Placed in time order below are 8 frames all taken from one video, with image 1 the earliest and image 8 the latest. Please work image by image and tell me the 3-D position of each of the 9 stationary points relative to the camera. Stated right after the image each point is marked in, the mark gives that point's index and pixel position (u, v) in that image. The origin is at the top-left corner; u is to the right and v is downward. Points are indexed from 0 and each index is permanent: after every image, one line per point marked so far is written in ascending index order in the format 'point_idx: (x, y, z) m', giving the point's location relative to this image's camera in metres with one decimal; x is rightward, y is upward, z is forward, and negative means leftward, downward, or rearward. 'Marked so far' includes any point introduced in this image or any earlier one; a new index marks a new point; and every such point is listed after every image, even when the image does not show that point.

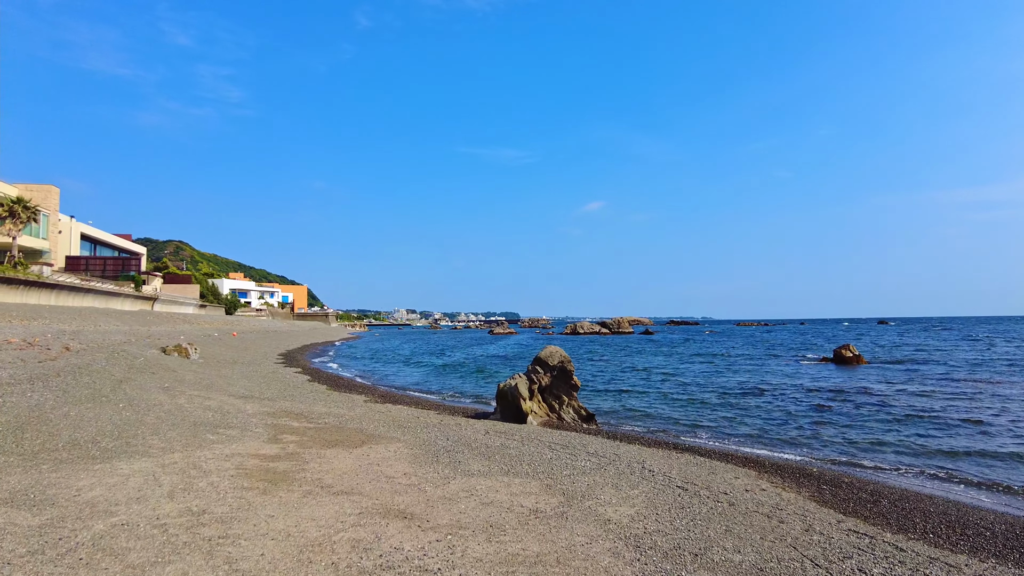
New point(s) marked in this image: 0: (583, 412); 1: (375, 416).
0: (+2.4, -4.4, +19.1) m
1: (-4.3, -4.1, +17.3) m
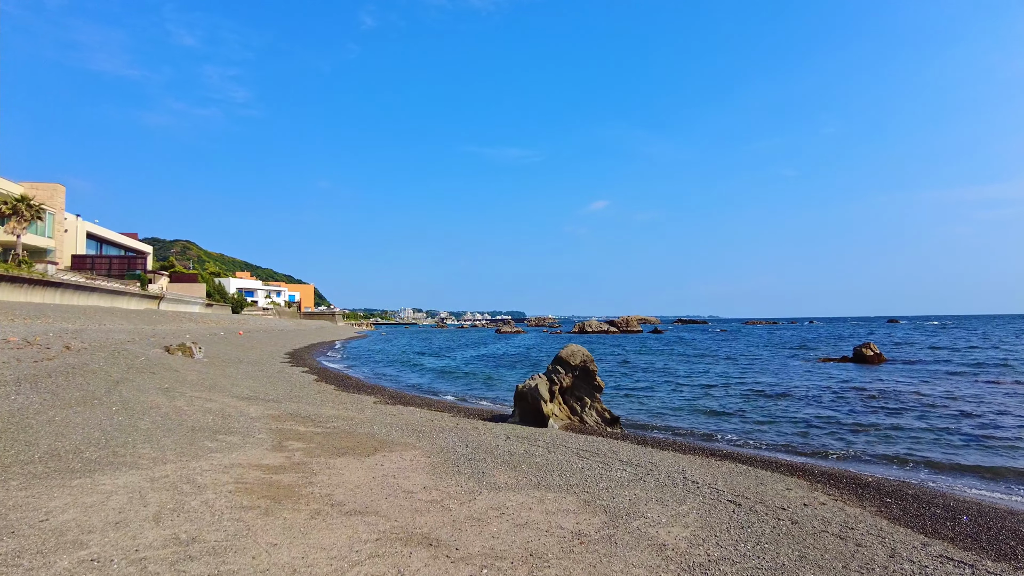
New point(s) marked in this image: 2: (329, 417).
0: (+3.0, -4.2, +18.0) m
1: (-3.7, -3.9, +16.2) m
2: (-5.3, -3.8, +16.0) m
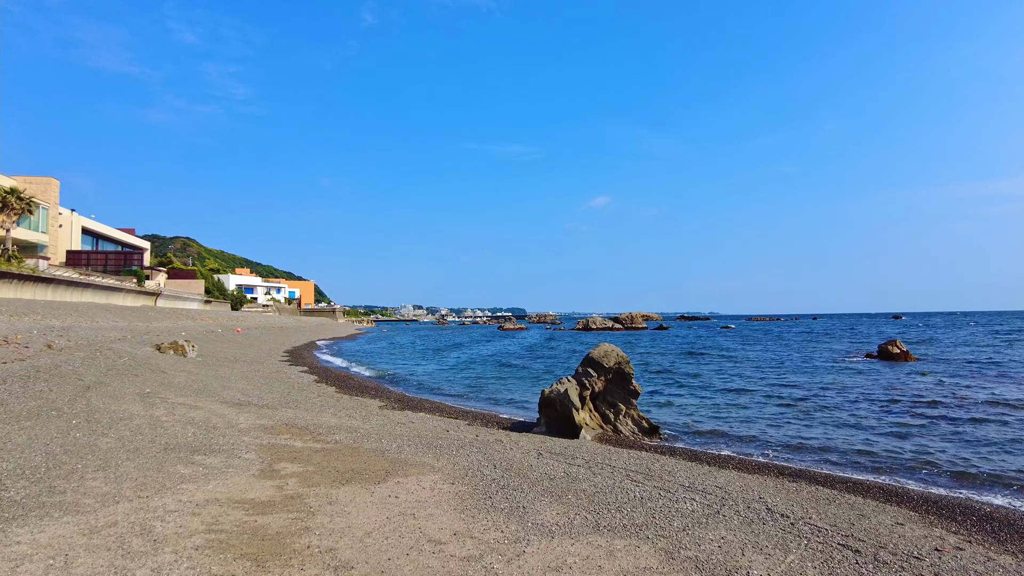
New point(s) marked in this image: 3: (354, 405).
0: (+3.8, -4.0, +15.9) m
1: (-3.0, -3.7, +14.1) m
2: (-4.6, -3.6, +13.9) m
3: (-5.6, -4.2, +19.5) m
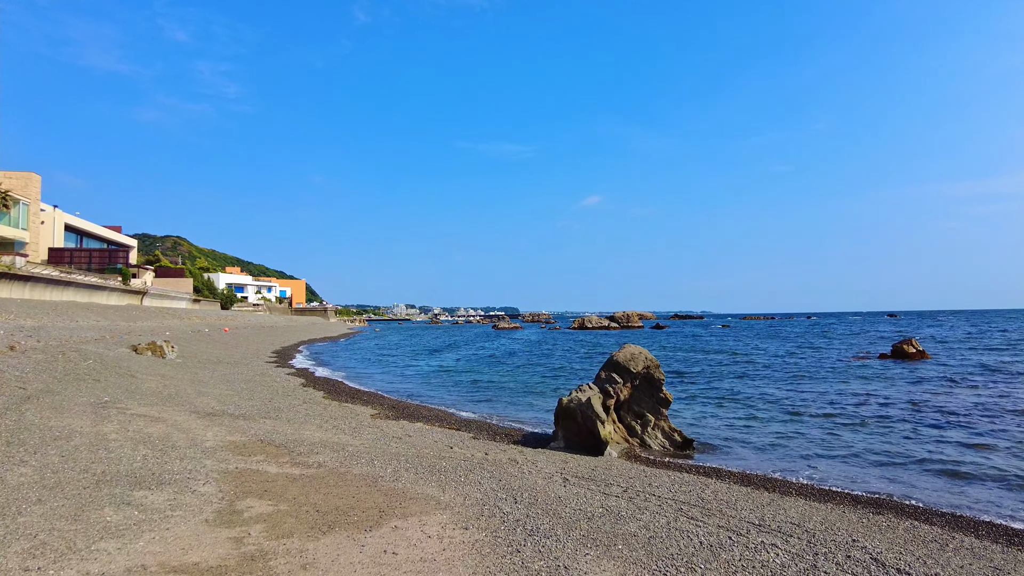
0: (+4.1, -3.8, +13.9) m
1: (-2.7, -3.6, +12.0) m
2: (-4.3, -3.4, +11.8) m
3: (-5.4, -4.0, +17.3) m
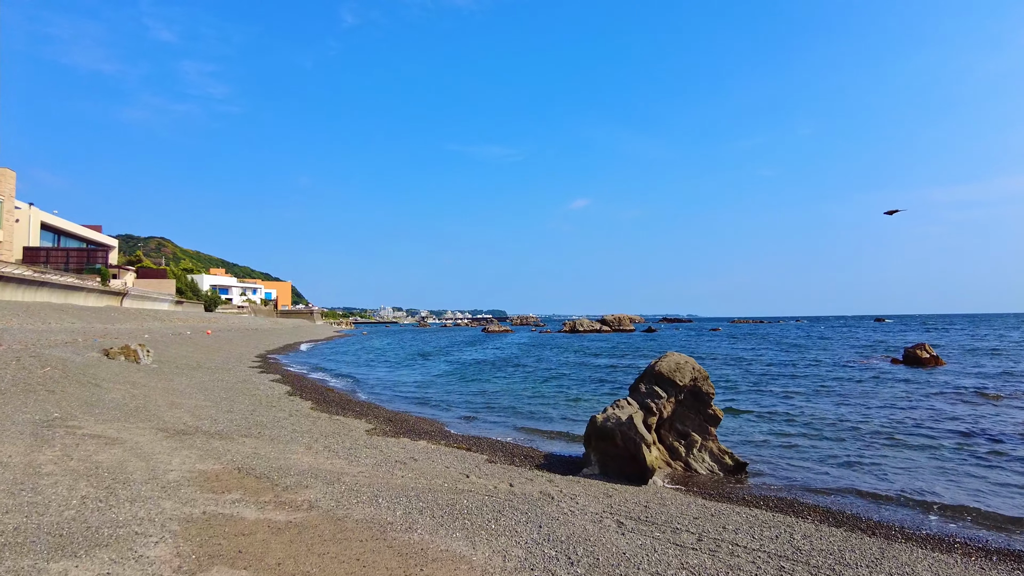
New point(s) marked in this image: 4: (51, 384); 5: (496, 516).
0: (+4.6, -3.8, +11.9) m
1: (-2.1, -3.5, +9.9) m
2: (-3.7, -3.3, +9.7) m
3: (-4.9, -4.0, +15.2) m
4: (-14.0, -2.9, +16.6) m
5: (-0.2, -3.3, +8.1) m
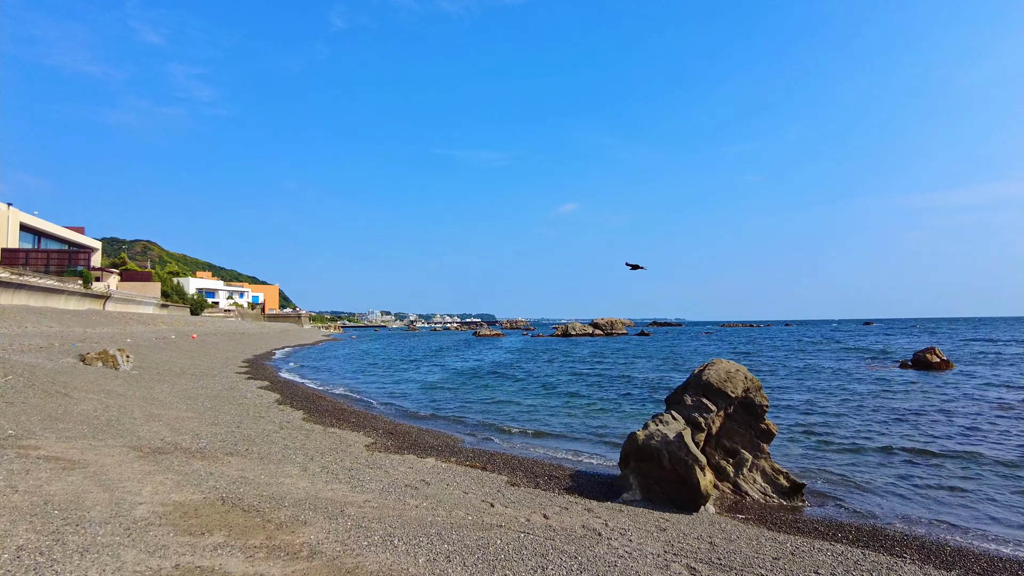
0: (+5.1, -3.7, +10.5) m
1: (-1.5, -3.4, +8.4) m
2: (-3.1, -3.3, +8.1) m
3: (-4.4, -3.9, +13.6) m
4: (-13.6, -2.9, +14.8) m
5: (+0.4, -3.3, +6.6) m
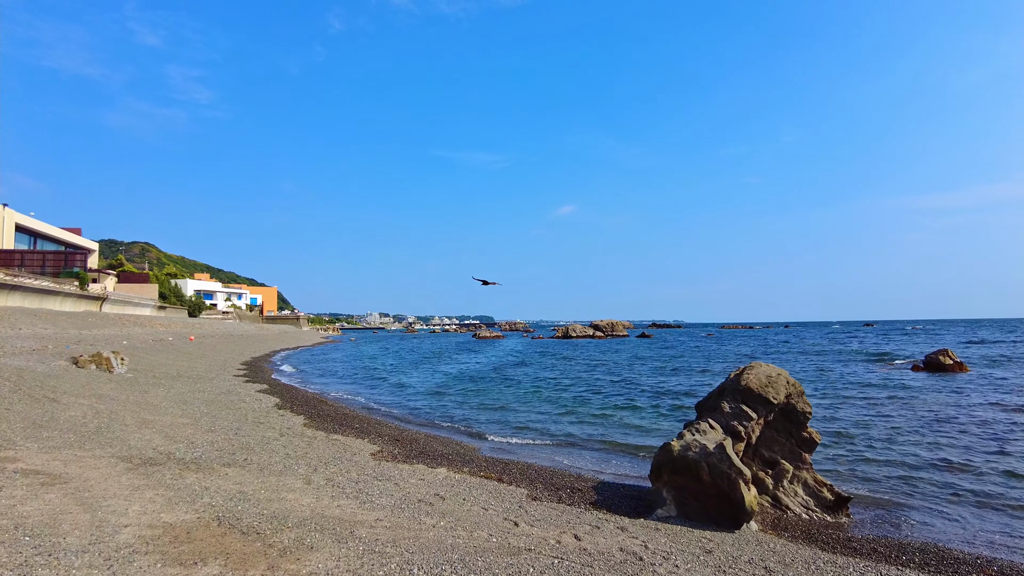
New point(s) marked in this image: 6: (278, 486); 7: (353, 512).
0: (+5.5, -3.7, +9.7) m
1: (-1.1, -3.4, +7.5) m
2: (-2.7, -3.2, +7.3) m
3: (-4.1, -3.9, +12.7) m
4: (-13.2, -2.9, +13.9) m
5: (+0.8, -3.2, +5.8) m
6: (-4.1, -3.4, +9.6) m
7: (-2.4, -3.4, +8.3) m
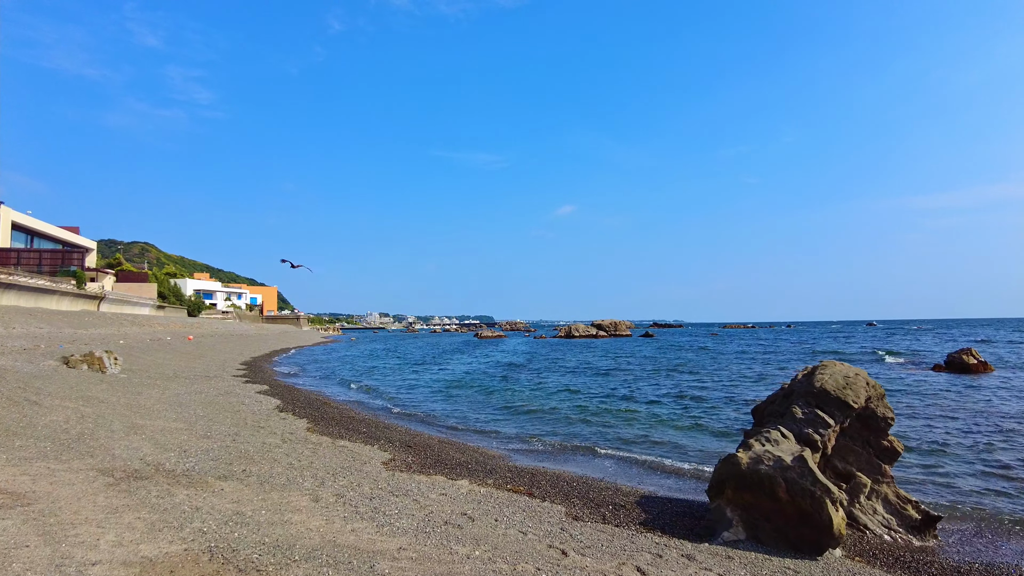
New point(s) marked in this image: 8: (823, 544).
0: (+6.1, -3.5, +8.4) m
1: (-0.5, -3.2, +6.3) m
2: (-2.2, -3.0, +6.0) m
3: (-3.5, -3.7, +11.4) m
4: (-12.6, -2.7, +12.6) m
5: (+1.4, -3.0, +4.5) m
6: (-3.5, -3.3, +8.3) m
7: (-1.8, -3.2, +7.0) m
8: (+4.1, -3.4, +7.2) m
